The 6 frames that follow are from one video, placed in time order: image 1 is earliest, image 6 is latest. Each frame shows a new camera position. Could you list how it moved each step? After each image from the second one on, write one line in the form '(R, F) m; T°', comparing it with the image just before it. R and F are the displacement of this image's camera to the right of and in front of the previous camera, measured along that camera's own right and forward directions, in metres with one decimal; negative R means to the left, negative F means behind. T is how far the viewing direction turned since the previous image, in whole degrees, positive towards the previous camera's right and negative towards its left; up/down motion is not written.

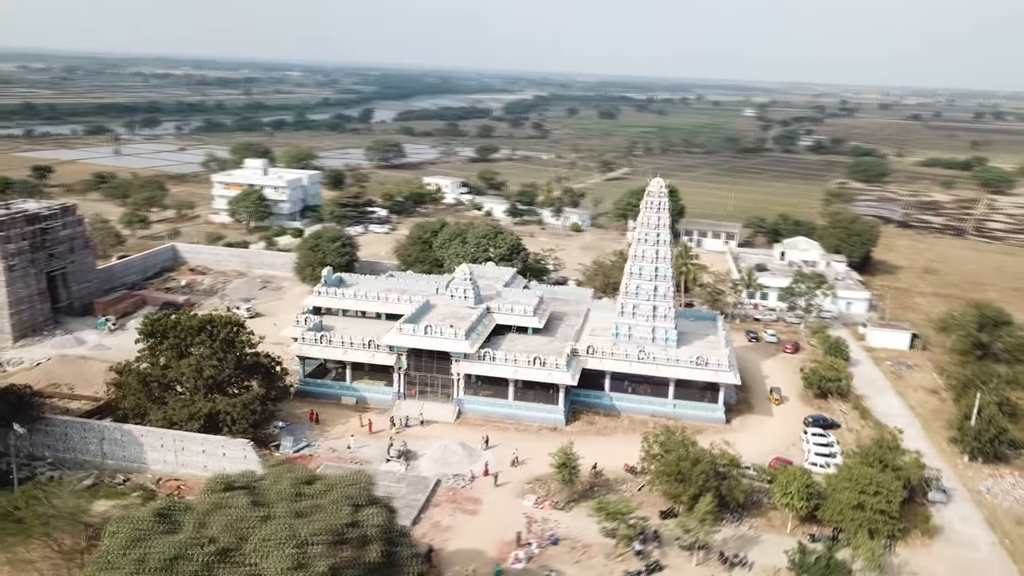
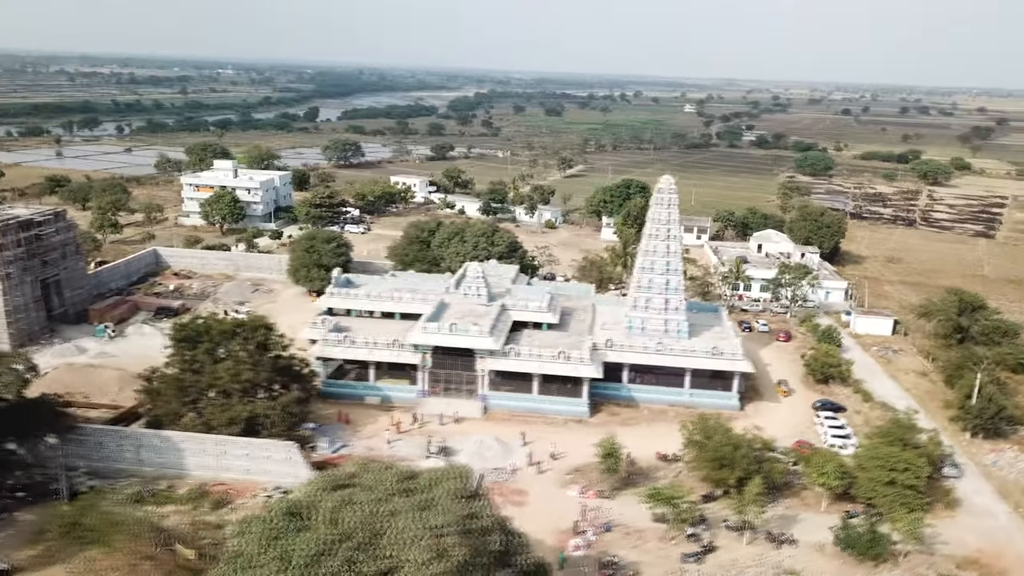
(-2.5, -0.4) m; +4°
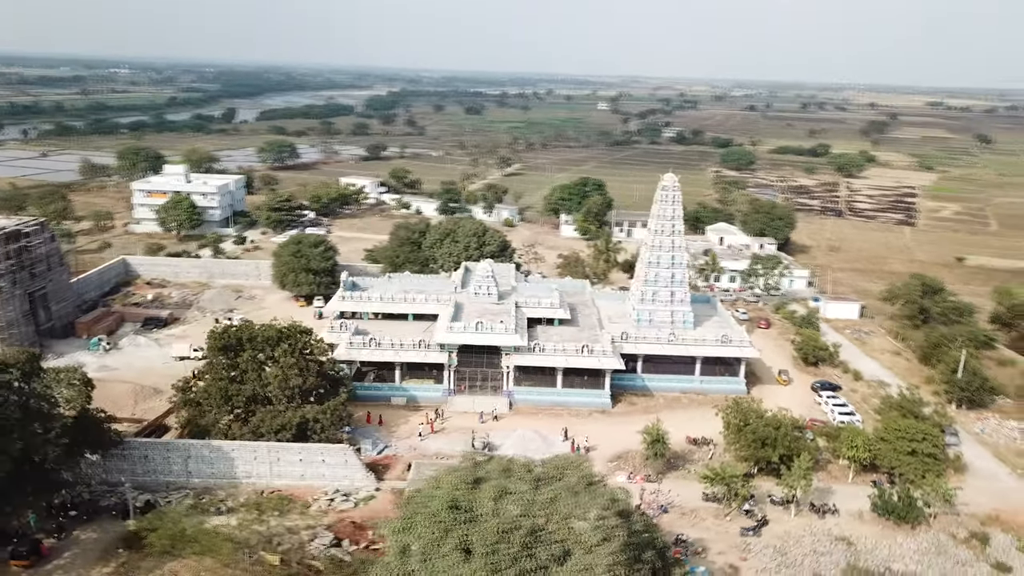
(-3.4, -0.5) m; +6°
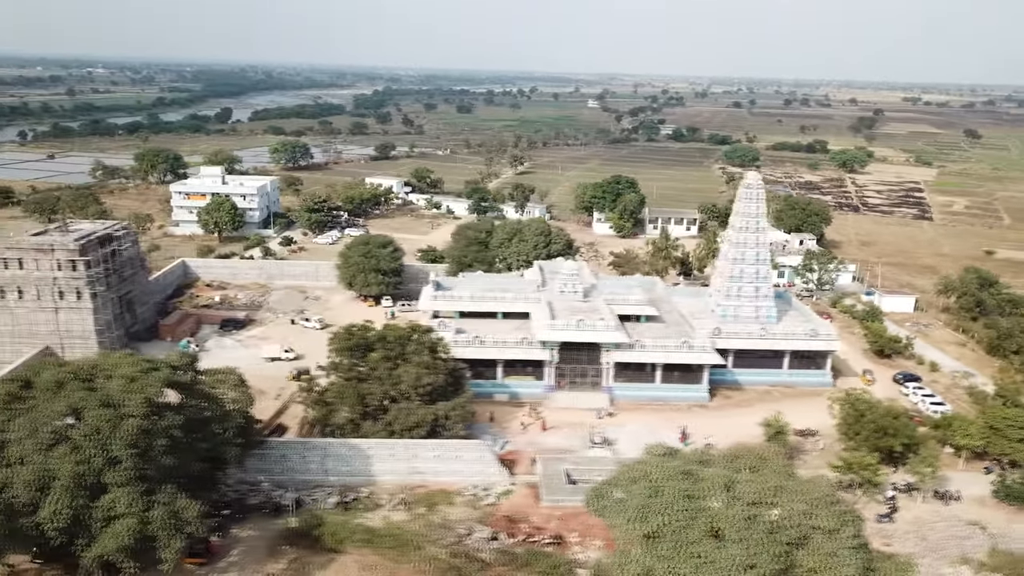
(-3.8, -0.4) m; +1°
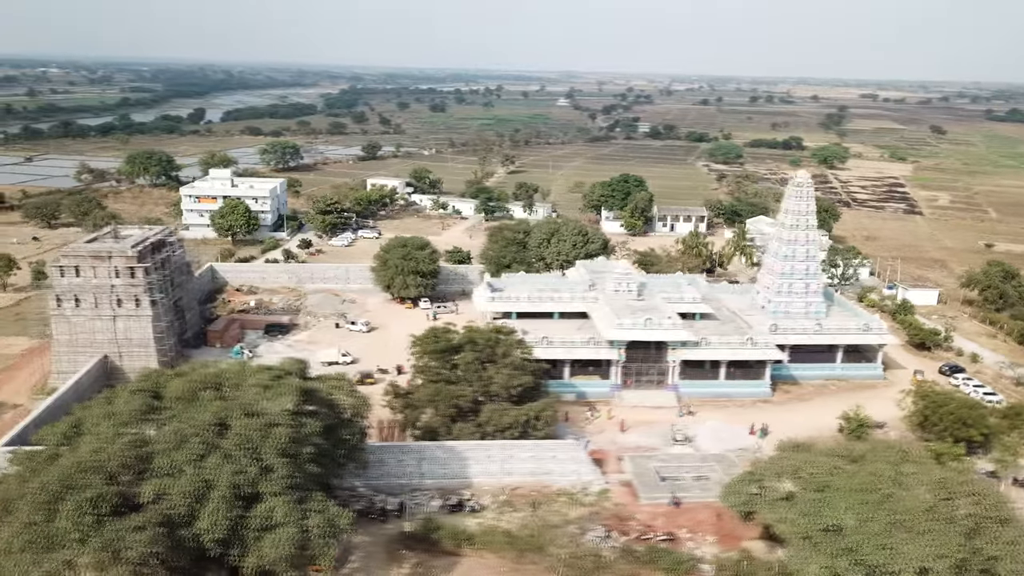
(-3.3, -0.1) m; +3°
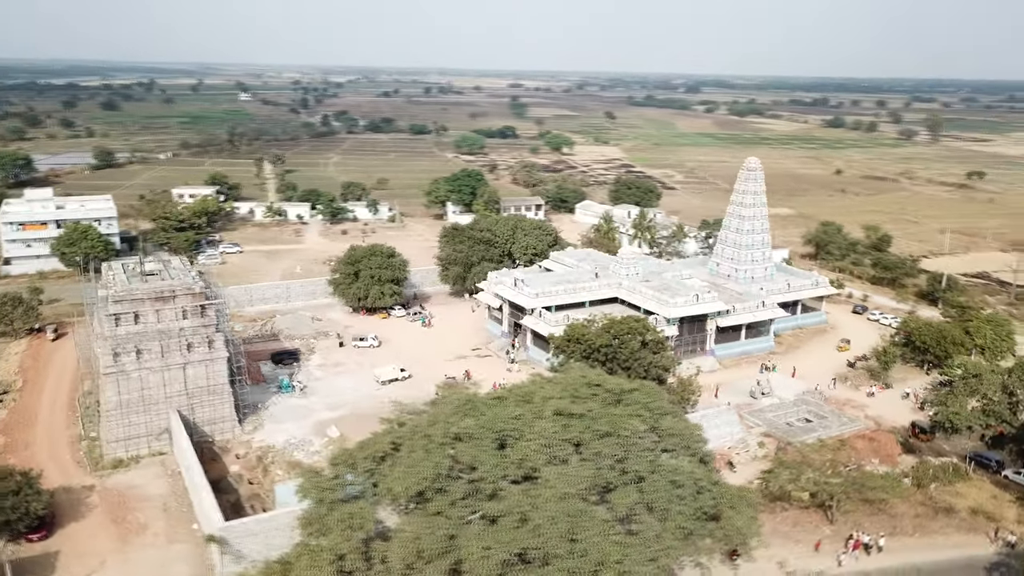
(-12.9, +1.6) m; +23°
